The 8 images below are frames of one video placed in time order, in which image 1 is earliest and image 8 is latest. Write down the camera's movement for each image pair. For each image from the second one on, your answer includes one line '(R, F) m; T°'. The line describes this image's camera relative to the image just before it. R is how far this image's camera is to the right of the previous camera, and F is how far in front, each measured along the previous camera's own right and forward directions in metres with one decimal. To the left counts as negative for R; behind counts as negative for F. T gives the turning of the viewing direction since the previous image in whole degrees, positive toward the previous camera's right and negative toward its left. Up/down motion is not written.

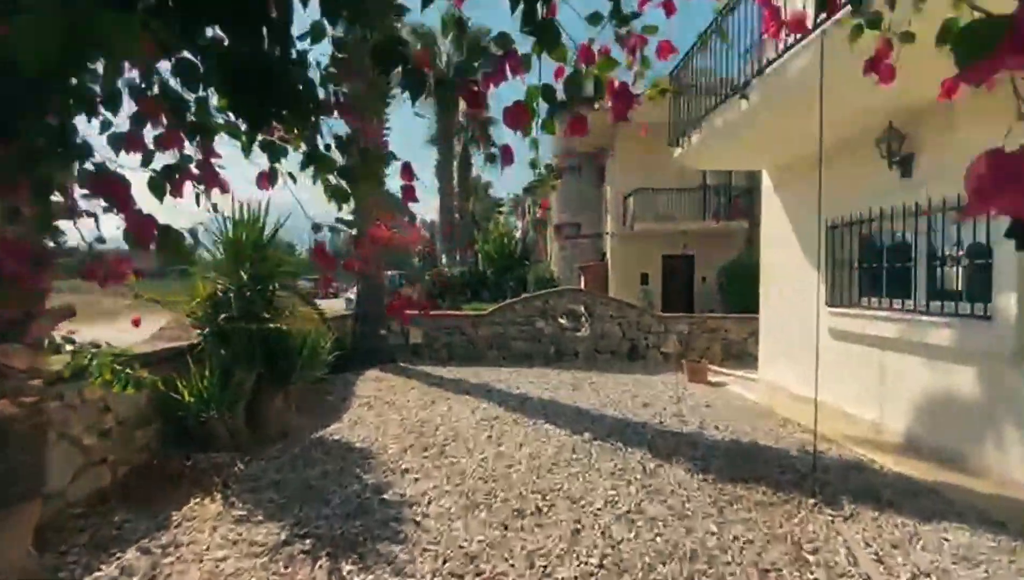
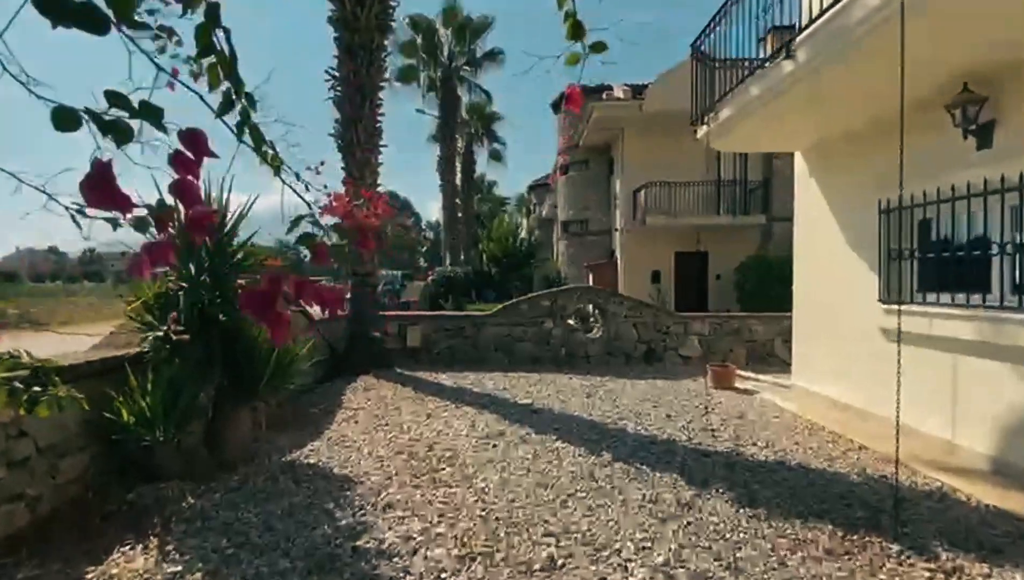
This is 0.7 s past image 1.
(0.0, +0.9) m; -1°
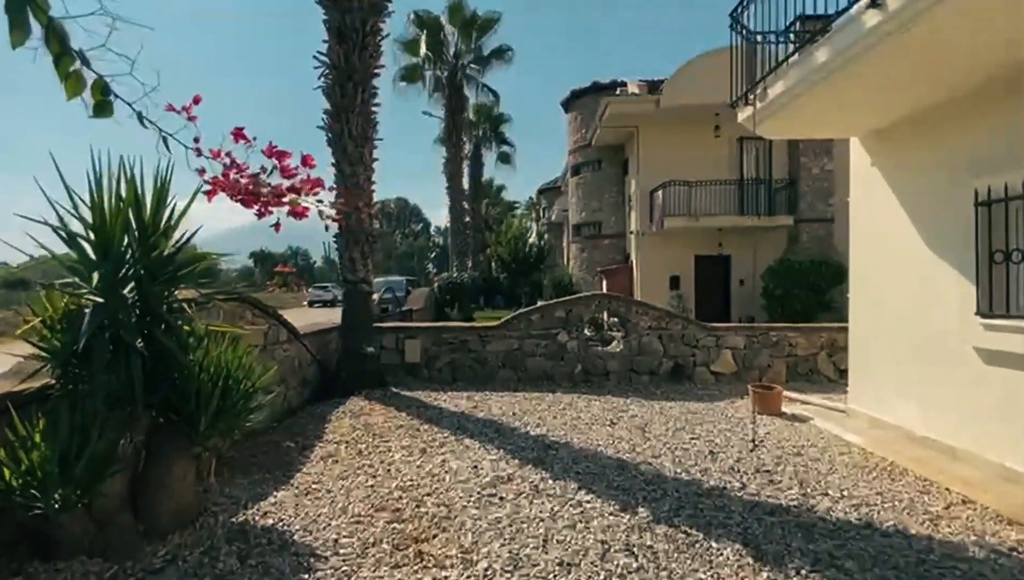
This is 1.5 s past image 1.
(0.0, +1.1) m; -1°
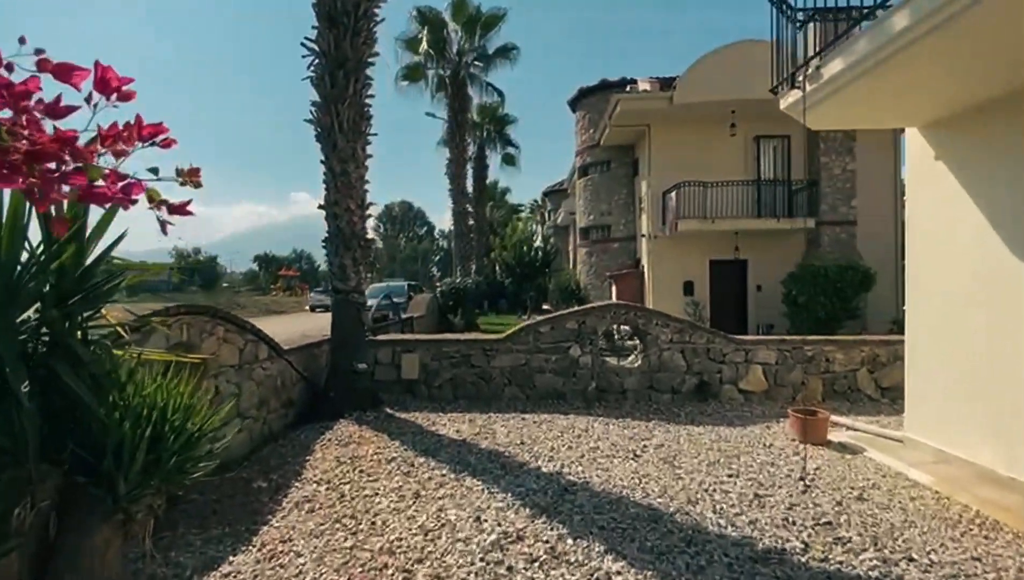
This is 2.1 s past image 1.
(-0.1, +0.9) m; -1°
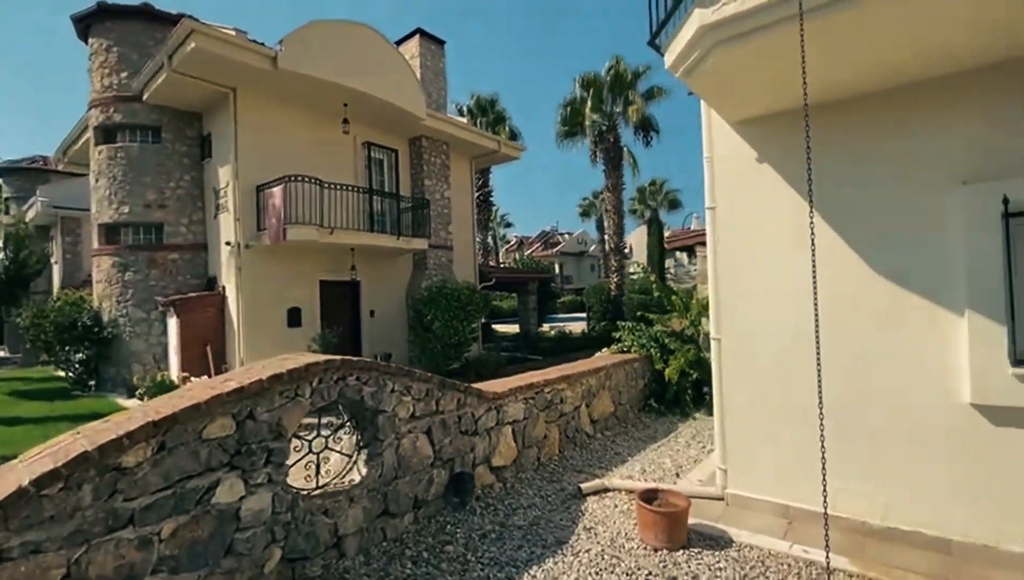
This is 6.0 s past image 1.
(-0.4, +4.8) m; +52°
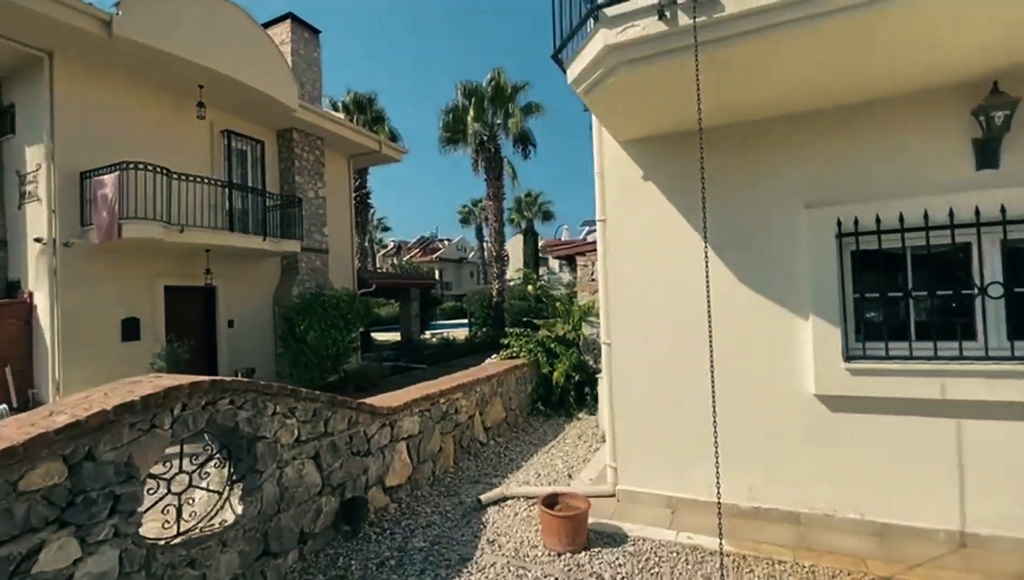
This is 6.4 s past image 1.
(-0.2, +0.2) m; +14°
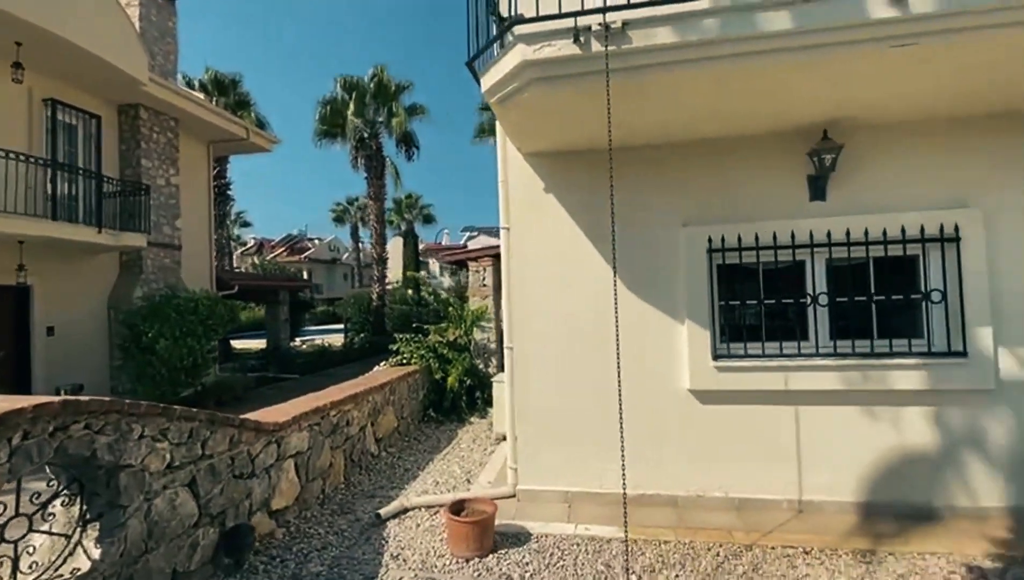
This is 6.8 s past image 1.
(-0.3, 0.0) m; +14°
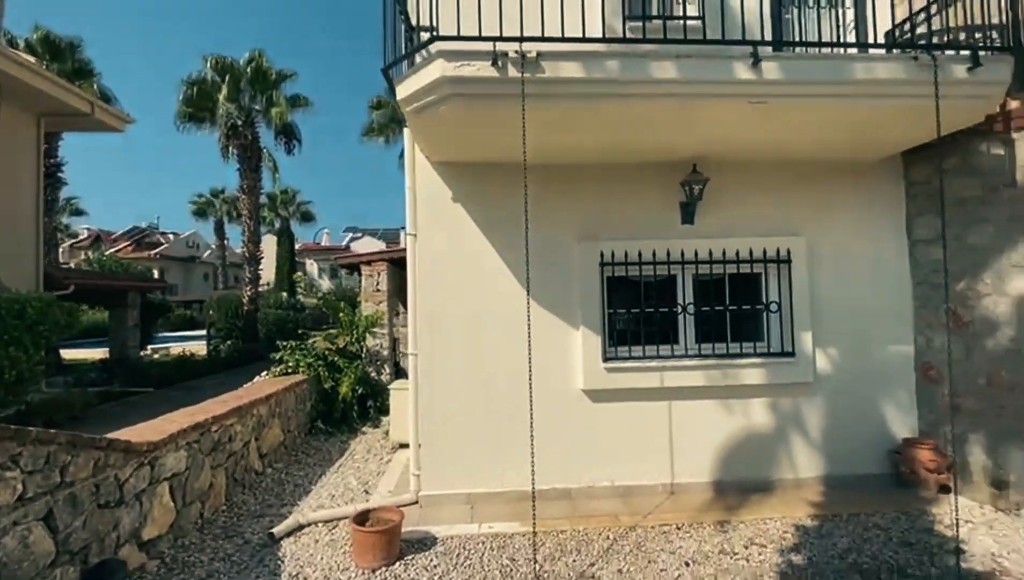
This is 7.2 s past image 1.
(-0.3, -0.2) m; +13°
